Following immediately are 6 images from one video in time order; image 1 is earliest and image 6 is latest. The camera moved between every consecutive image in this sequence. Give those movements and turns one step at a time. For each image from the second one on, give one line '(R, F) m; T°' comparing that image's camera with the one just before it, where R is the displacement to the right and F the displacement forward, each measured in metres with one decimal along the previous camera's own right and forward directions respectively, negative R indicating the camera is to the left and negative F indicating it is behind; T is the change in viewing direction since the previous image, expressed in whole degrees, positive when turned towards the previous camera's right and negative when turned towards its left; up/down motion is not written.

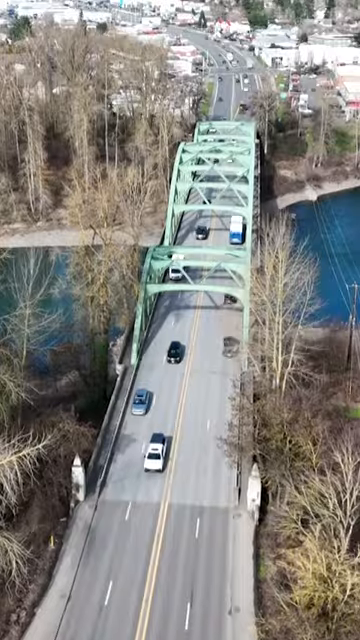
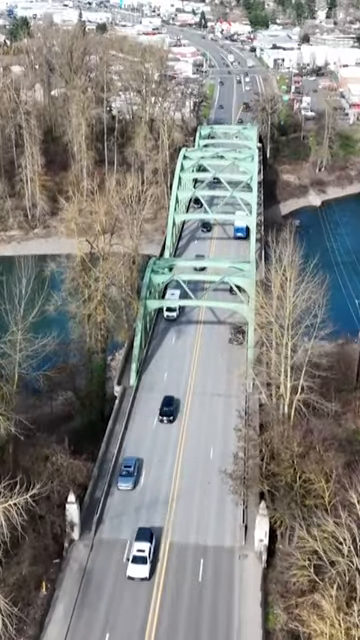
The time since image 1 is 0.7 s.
(0.0, +2.5) m; 0°
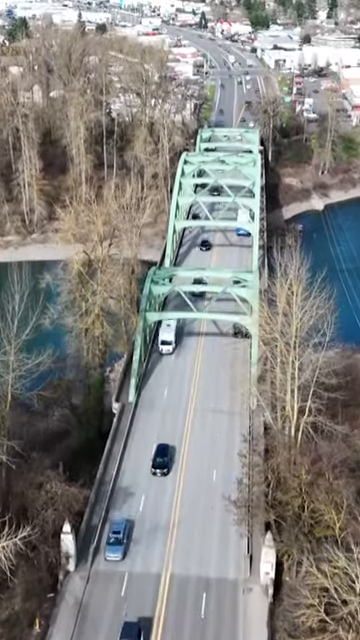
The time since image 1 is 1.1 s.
(0.0, +1.8) m; 0°
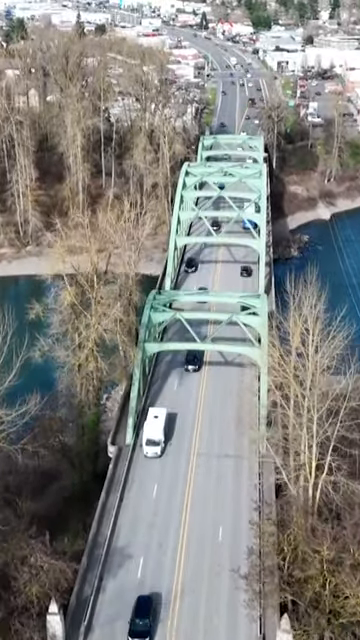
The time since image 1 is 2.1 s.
(0.0, +4.0) m; 0°
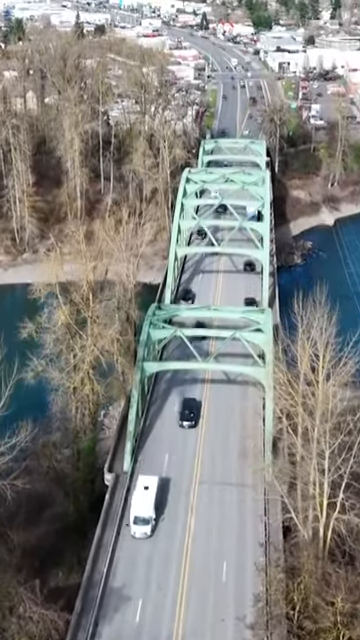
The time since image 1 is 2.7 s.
(0.0, +2.2) m; 0°
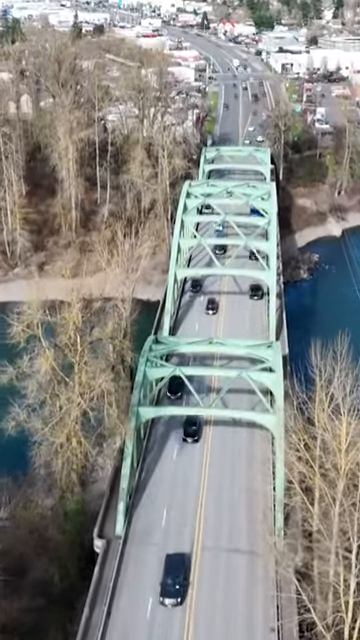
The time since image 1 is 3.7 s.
(0.0, +4.5) m; 0°
